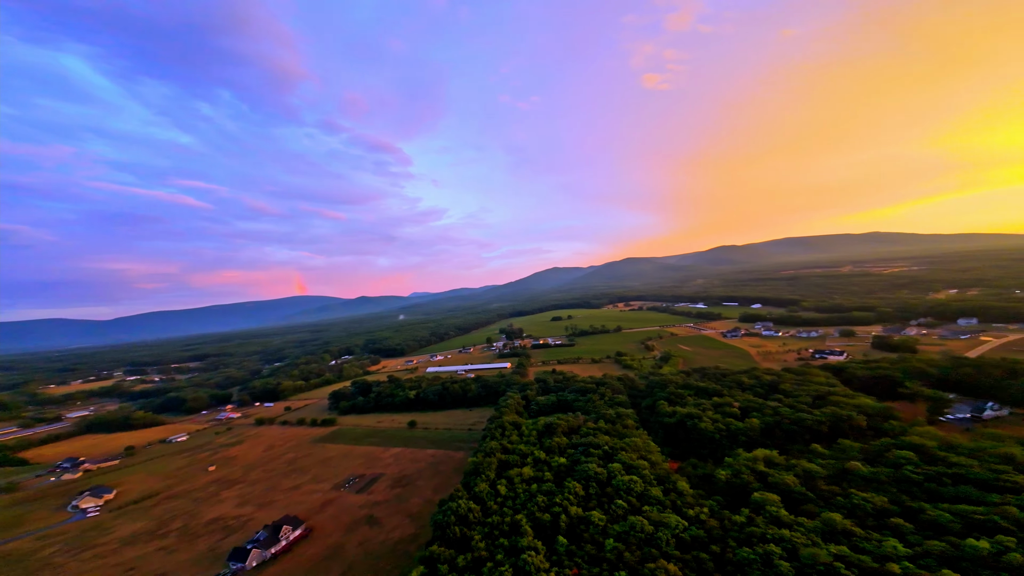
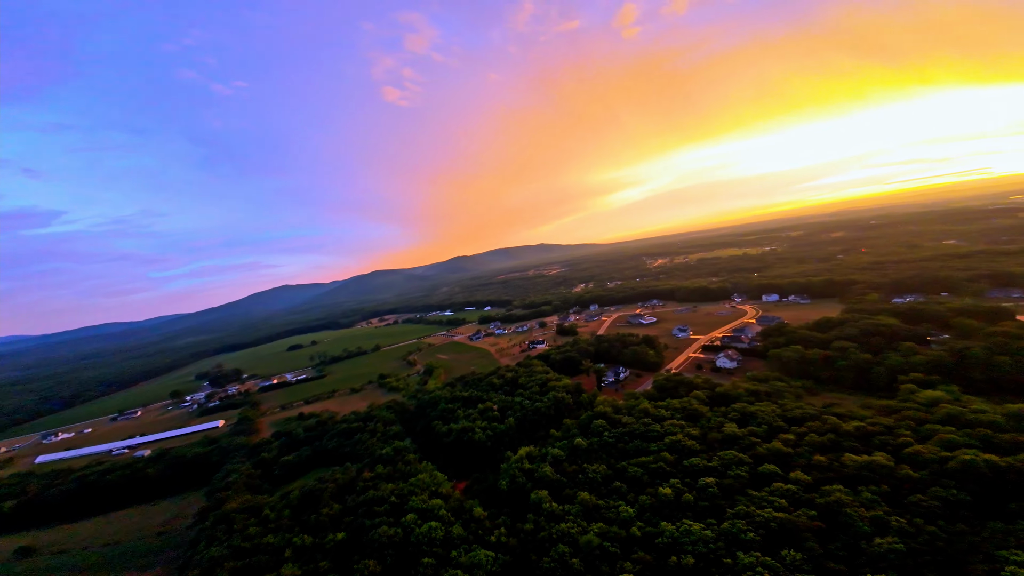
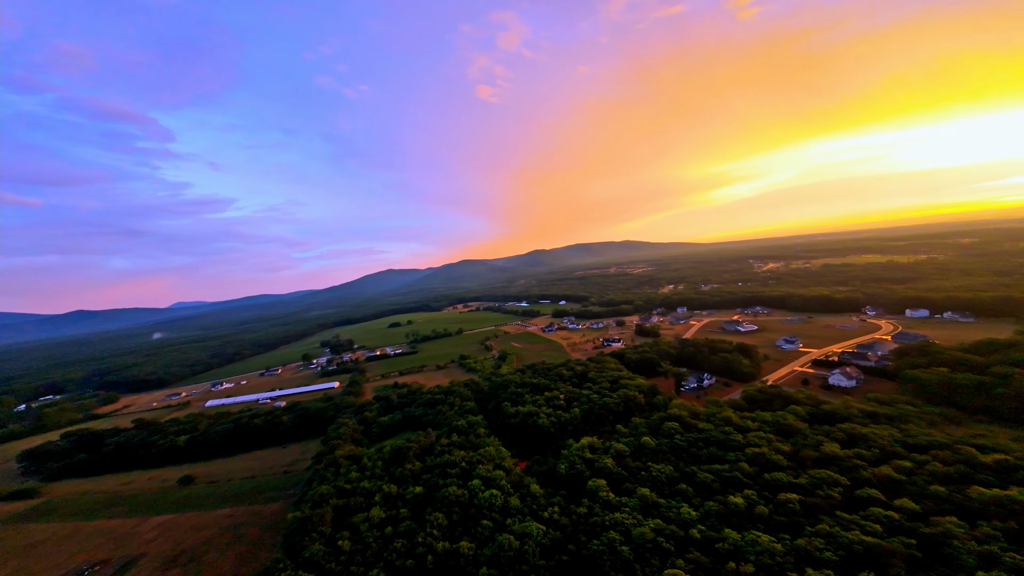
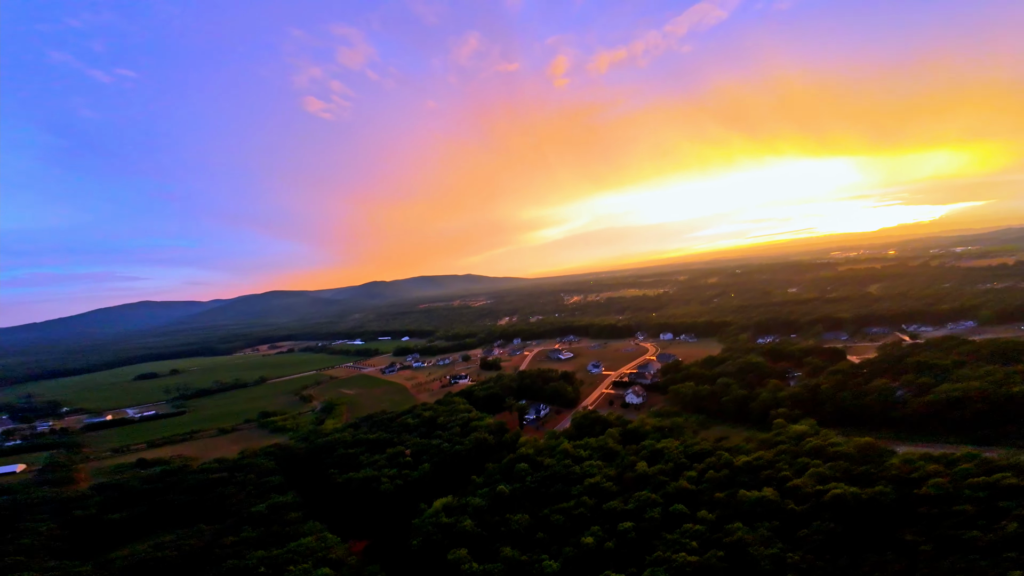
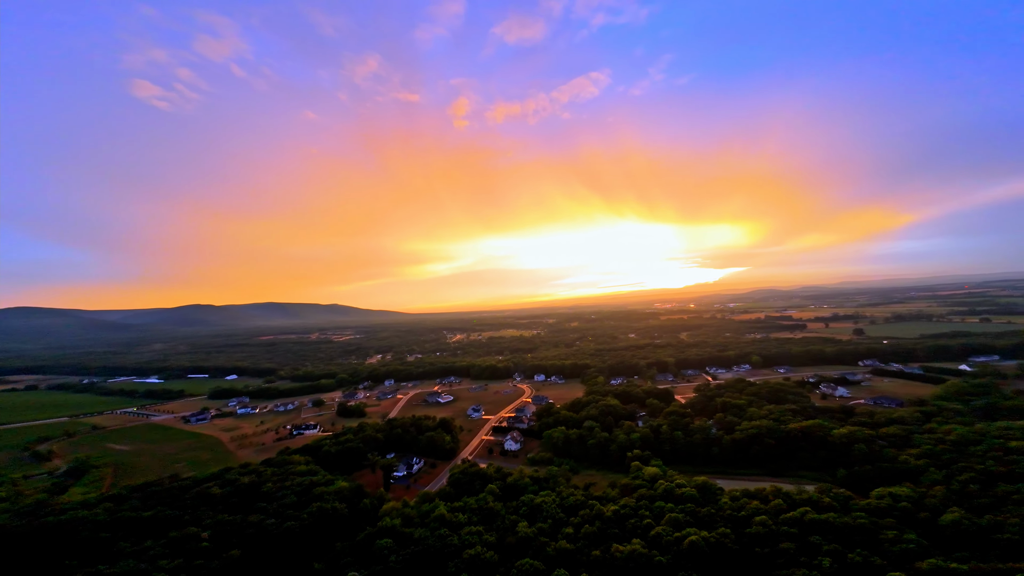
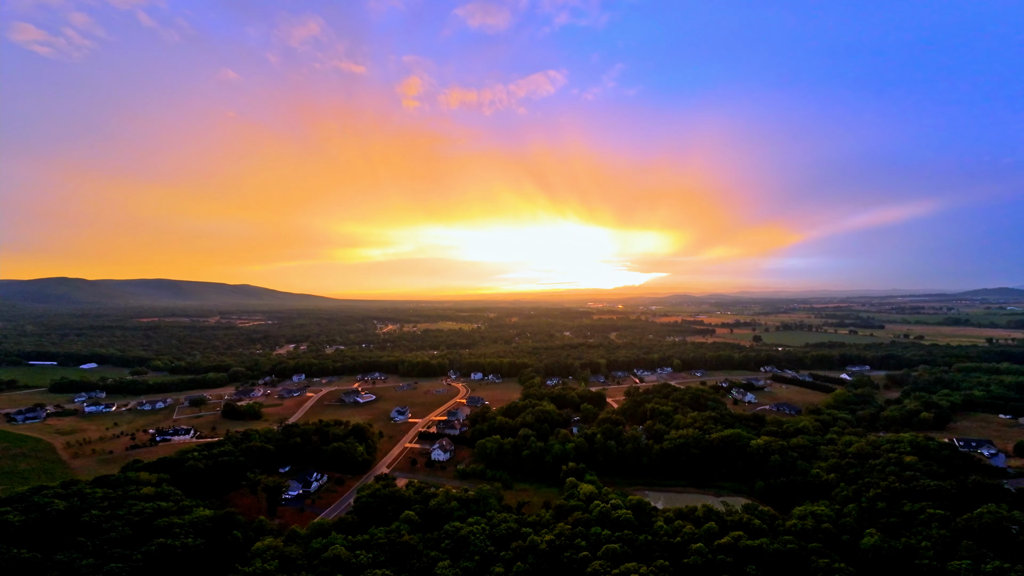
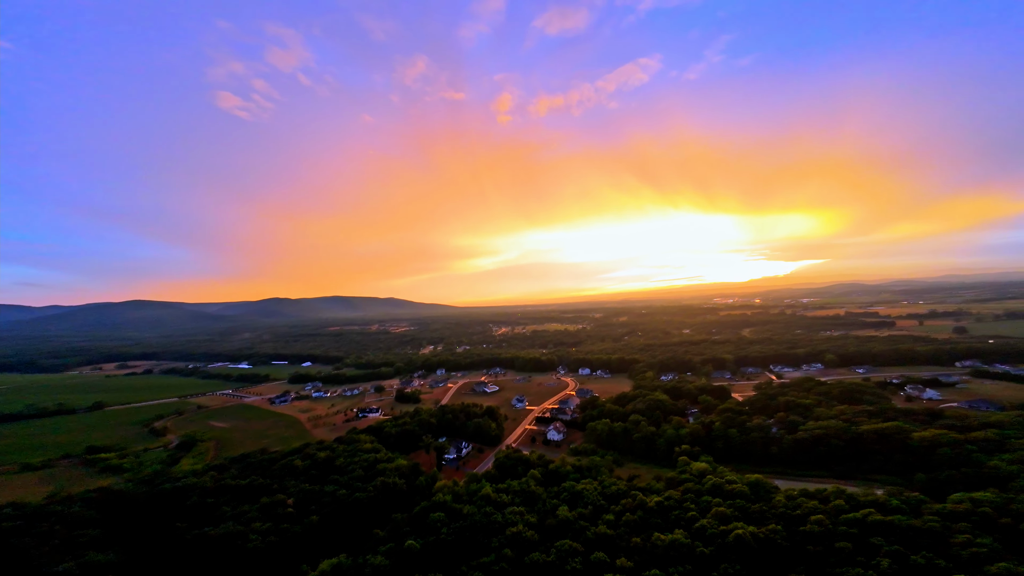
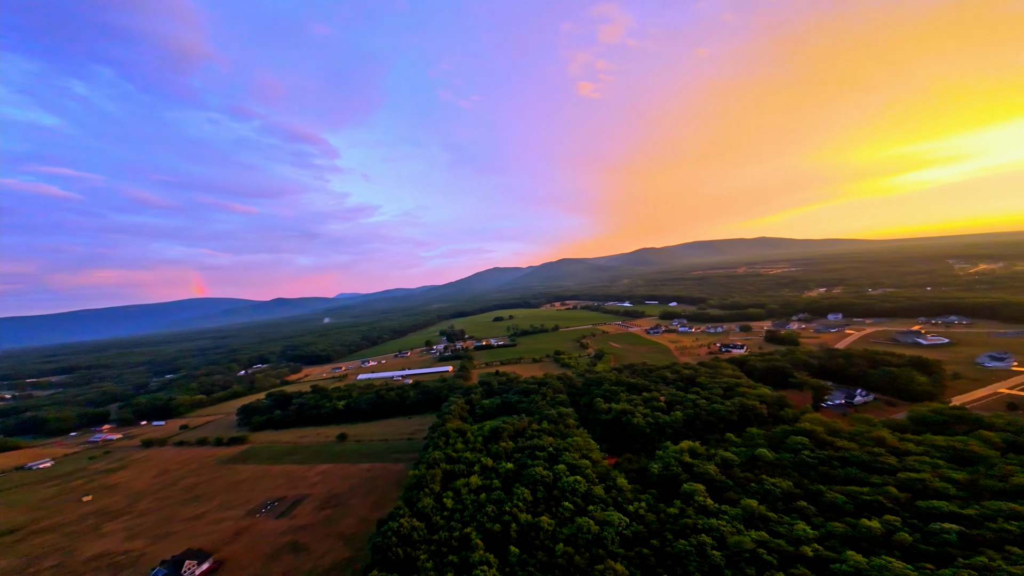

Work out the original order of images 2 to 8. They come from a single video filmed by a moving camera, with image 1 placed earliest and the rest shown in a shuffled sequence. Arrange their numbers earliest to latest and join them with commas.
8, 3, 2, 4, 7, 5, 6
